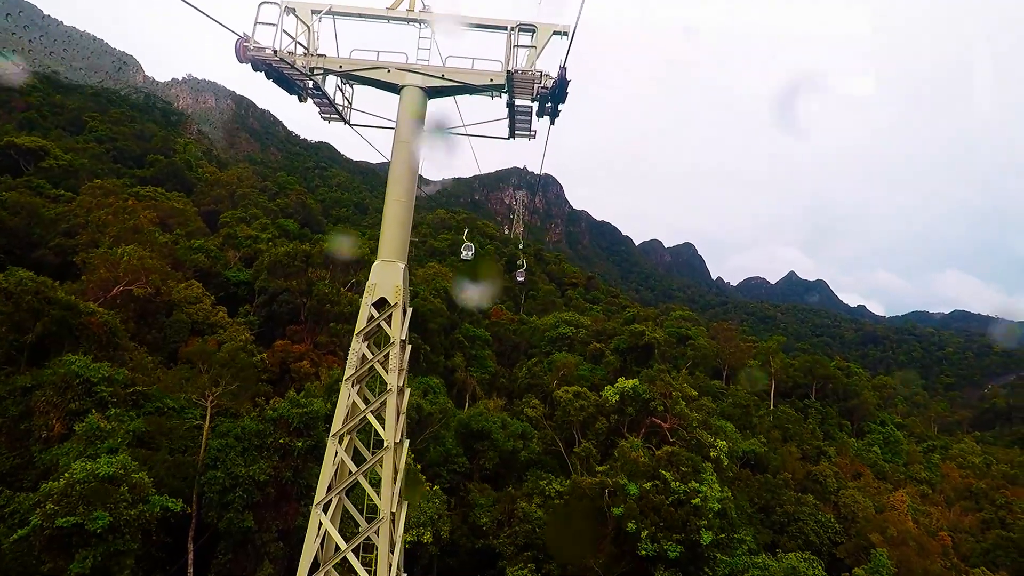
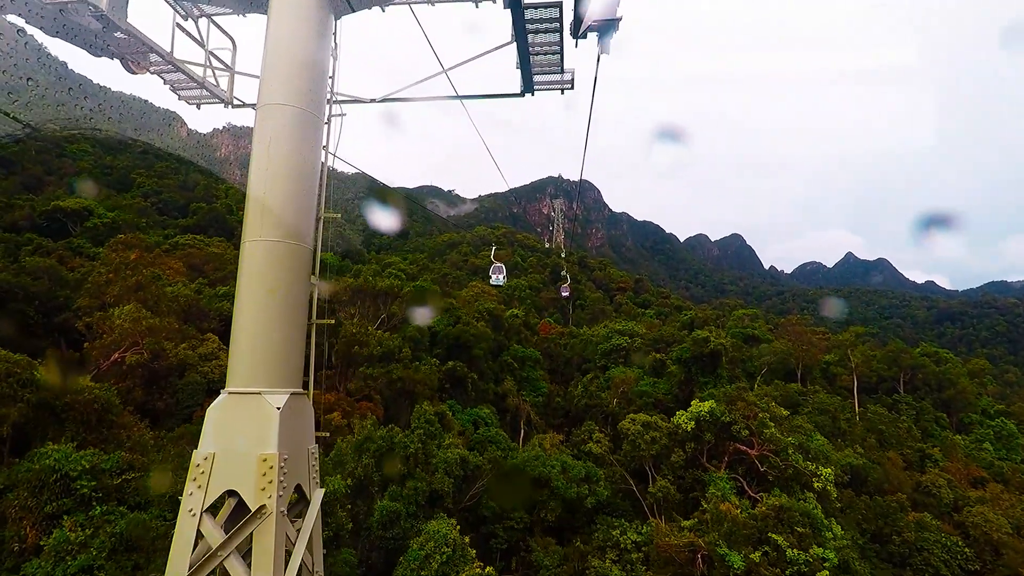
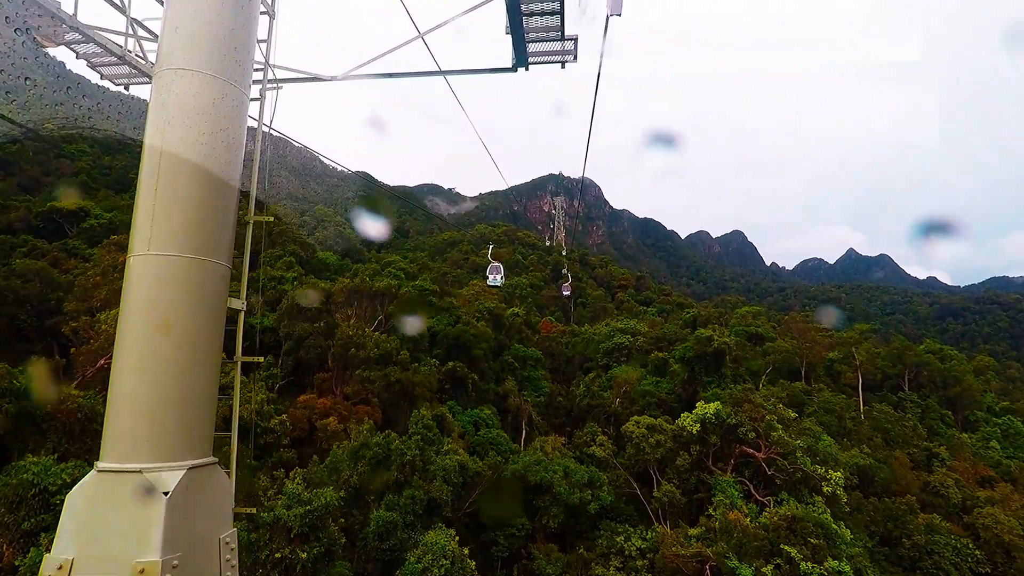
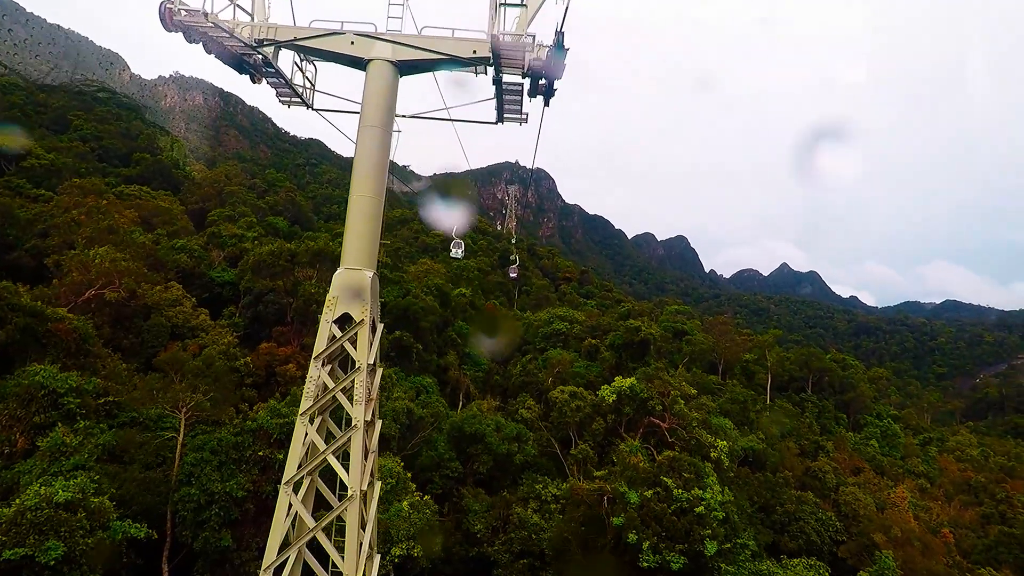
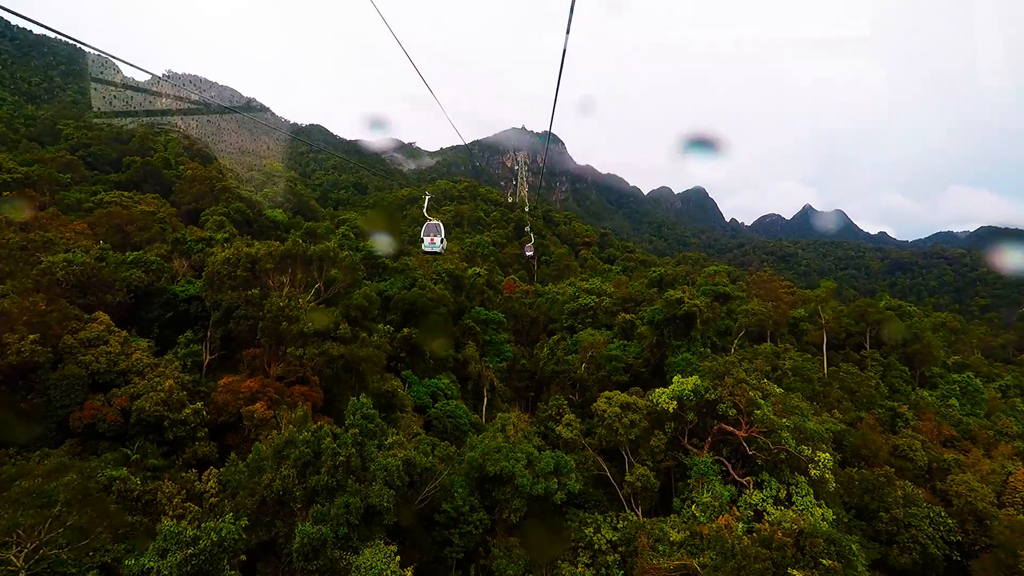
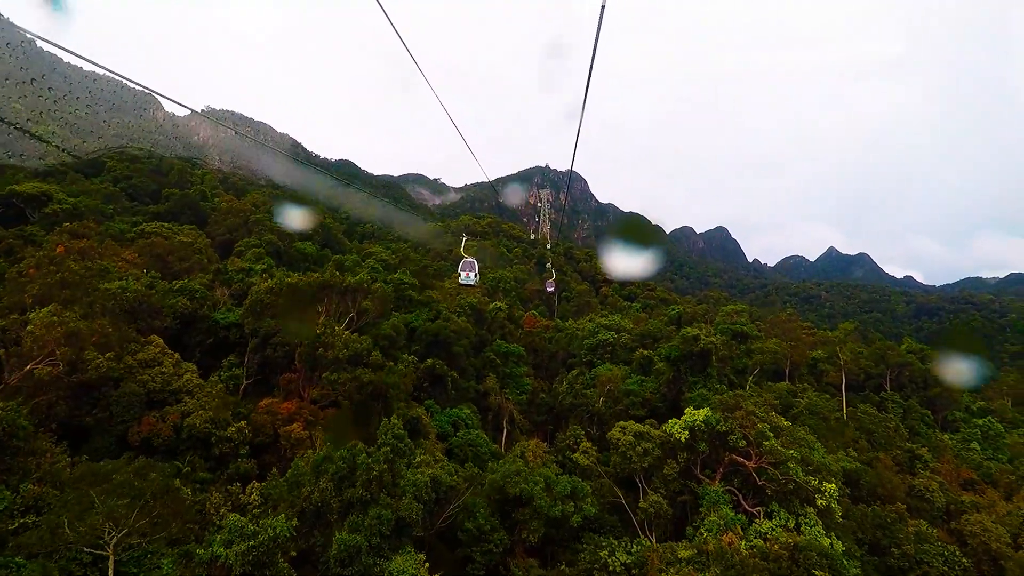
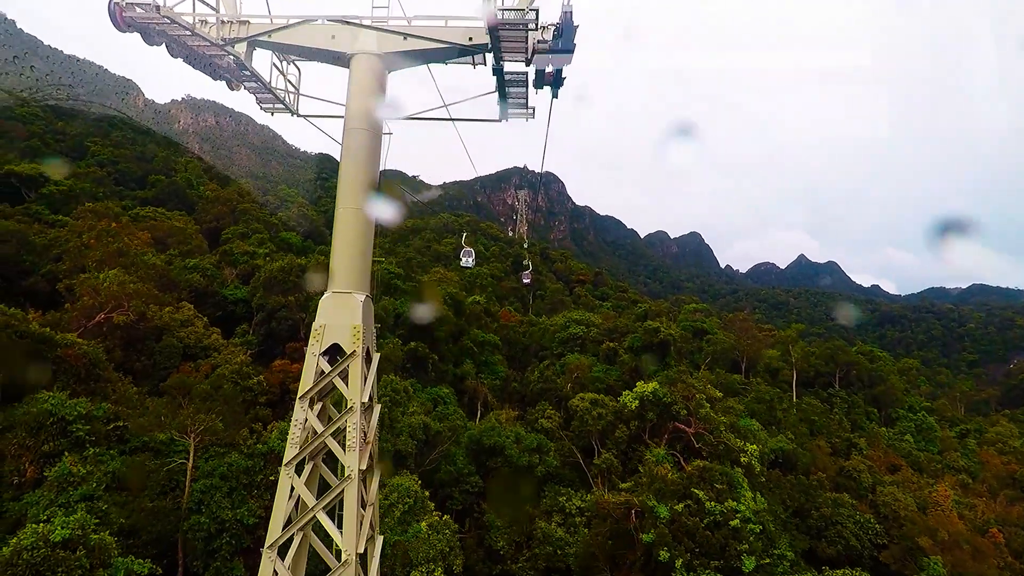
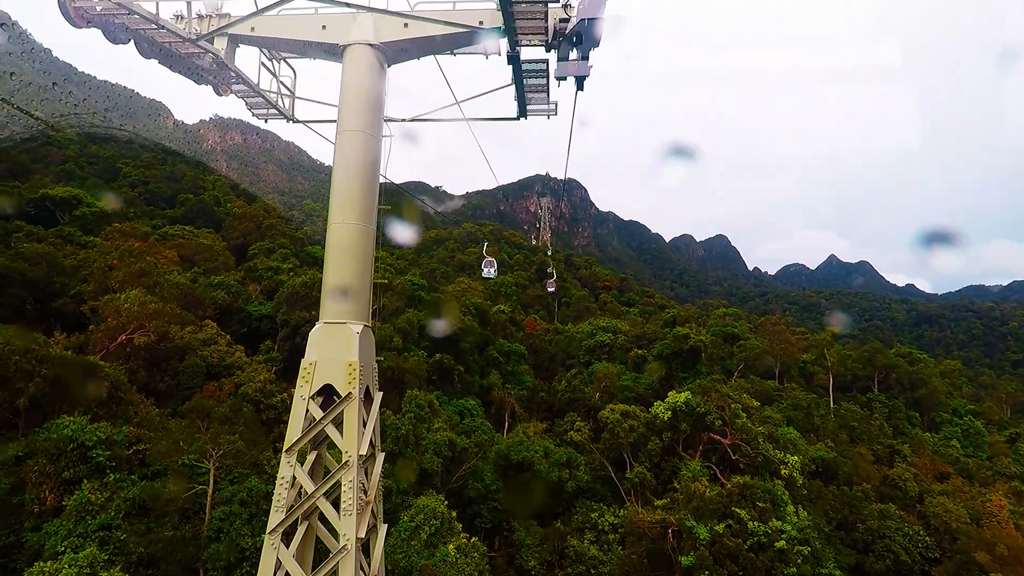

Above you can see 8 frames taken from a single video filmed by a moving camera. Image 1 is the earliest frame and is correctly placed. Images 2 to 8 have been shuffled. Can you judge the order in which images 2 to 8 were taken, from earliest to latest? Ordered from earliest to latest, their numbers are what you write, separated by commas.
4, 7, 8, 2, 3, 6, 5
